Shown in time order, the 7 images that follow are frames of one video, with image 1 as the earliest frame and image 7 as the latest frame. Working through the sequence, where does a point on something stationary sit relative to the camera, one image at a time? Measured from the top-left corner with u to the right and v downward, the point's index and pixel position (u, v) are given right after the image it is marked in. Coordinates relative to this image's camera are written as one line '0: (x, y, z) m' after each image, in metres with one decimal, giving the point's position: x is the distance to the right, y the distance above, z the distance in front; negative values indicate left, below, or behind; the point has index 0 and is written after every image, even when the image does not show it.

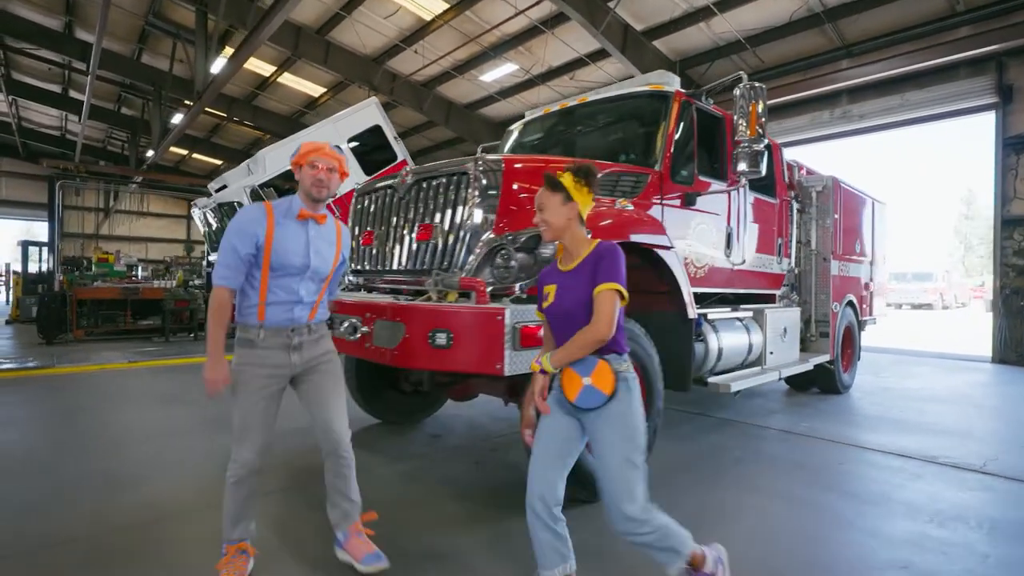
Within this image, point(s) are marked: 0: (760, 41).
0: (+4.9, +4.9, +10.2) m
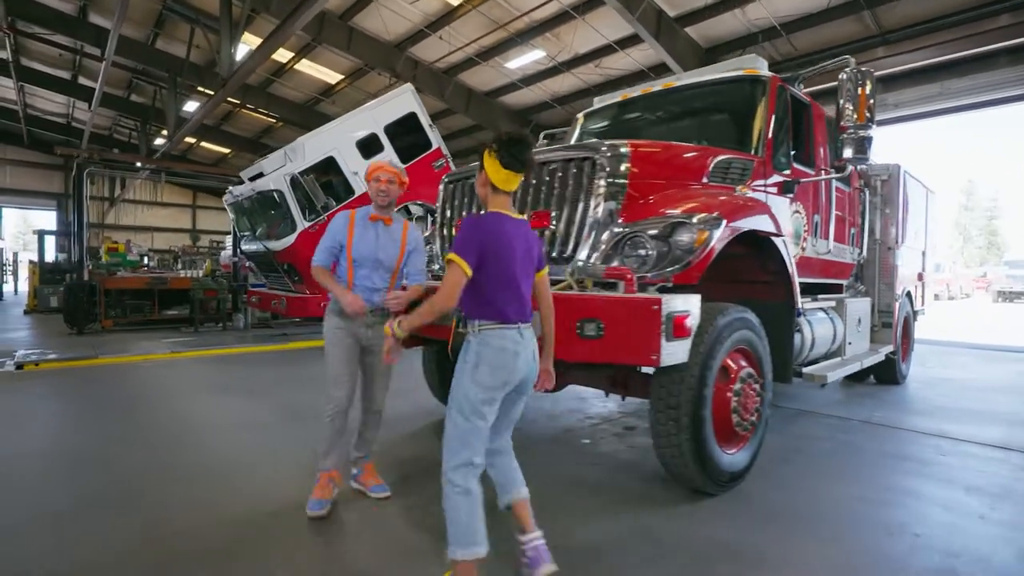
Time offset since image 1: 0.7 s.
0: (+5.6, +5.1, +10.1) m
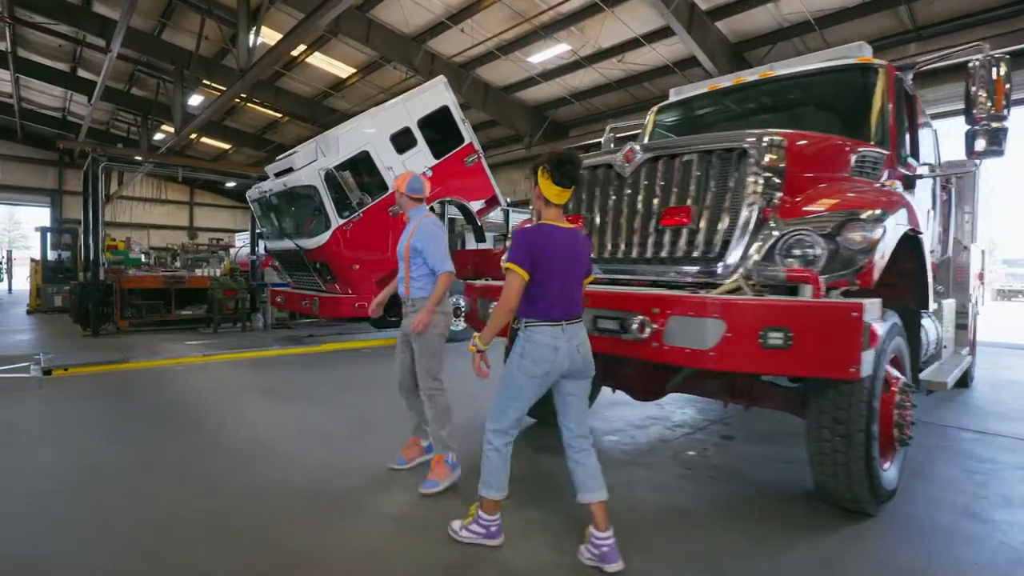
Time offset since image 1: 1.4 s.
0: (+6.1, +5.1, +9.9) m
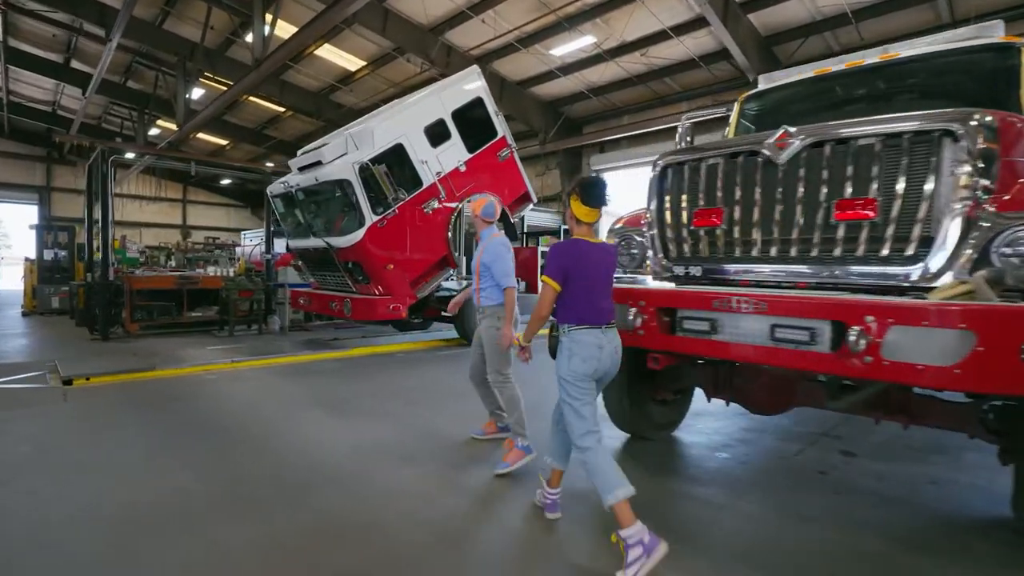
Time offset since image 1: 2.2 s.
0: (+6.7, +5.1, +9.6) m
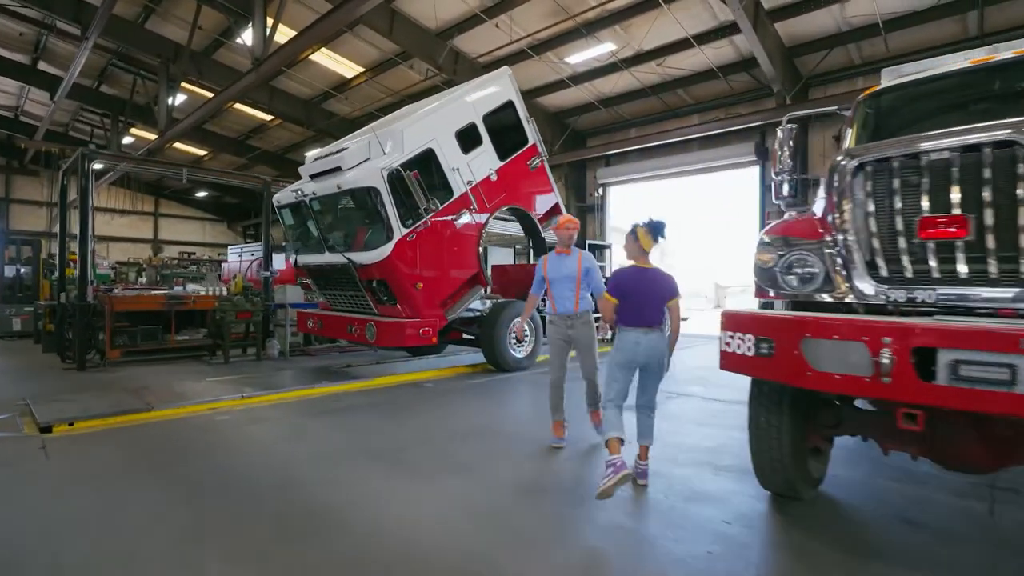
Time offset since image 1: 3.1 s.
0: (+7.0, +4.8, +9.4) m
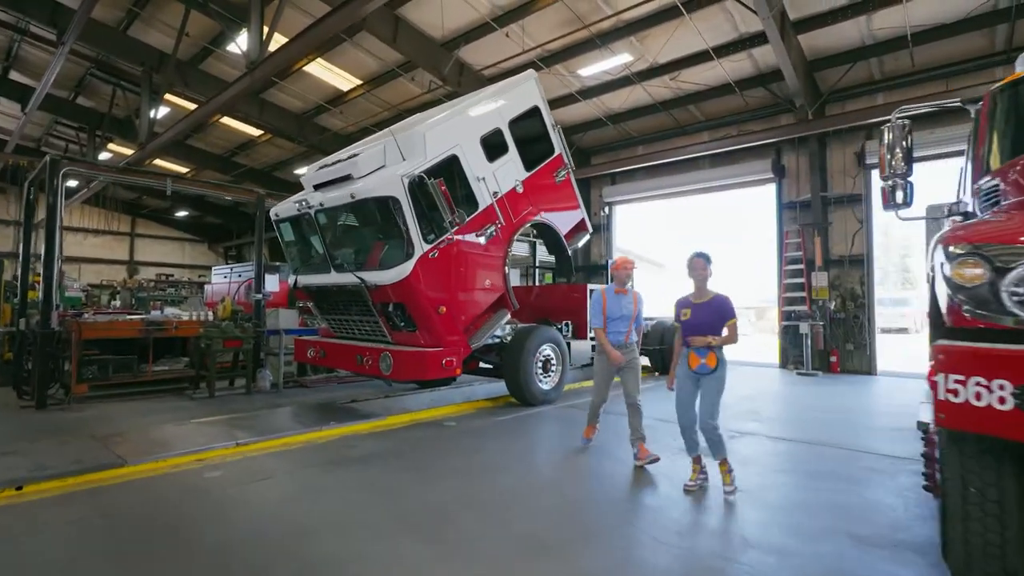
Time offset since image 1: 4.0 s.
0: (+7.3, +4.4, +9.1) m
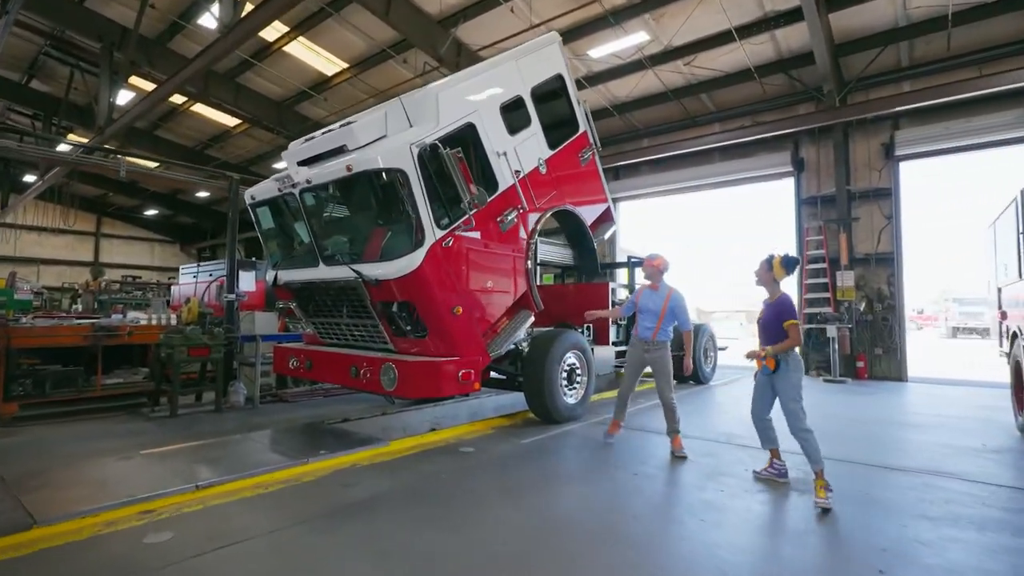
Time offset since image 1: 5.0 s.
0: (+7.4, +4.4, +8.5) m
